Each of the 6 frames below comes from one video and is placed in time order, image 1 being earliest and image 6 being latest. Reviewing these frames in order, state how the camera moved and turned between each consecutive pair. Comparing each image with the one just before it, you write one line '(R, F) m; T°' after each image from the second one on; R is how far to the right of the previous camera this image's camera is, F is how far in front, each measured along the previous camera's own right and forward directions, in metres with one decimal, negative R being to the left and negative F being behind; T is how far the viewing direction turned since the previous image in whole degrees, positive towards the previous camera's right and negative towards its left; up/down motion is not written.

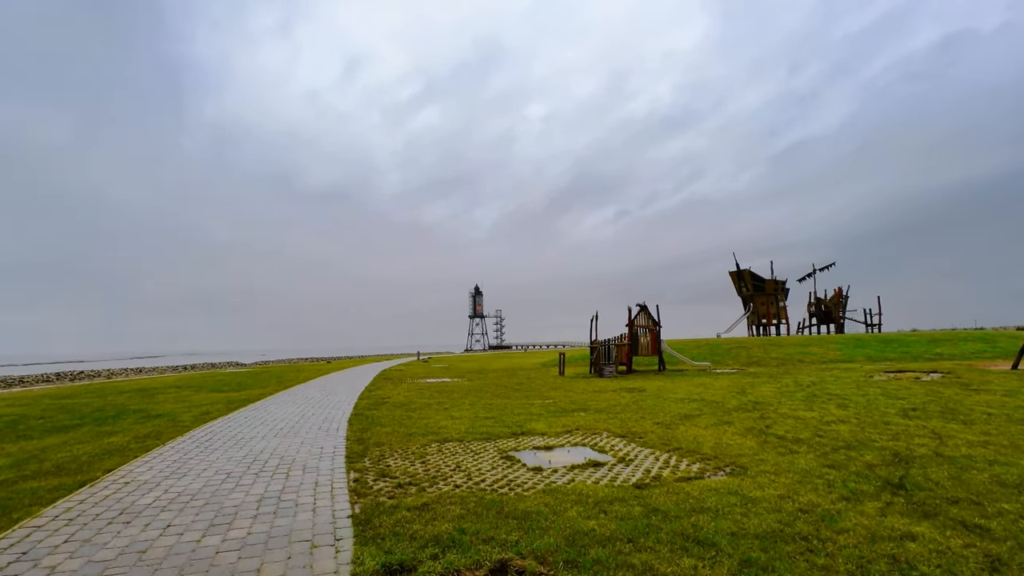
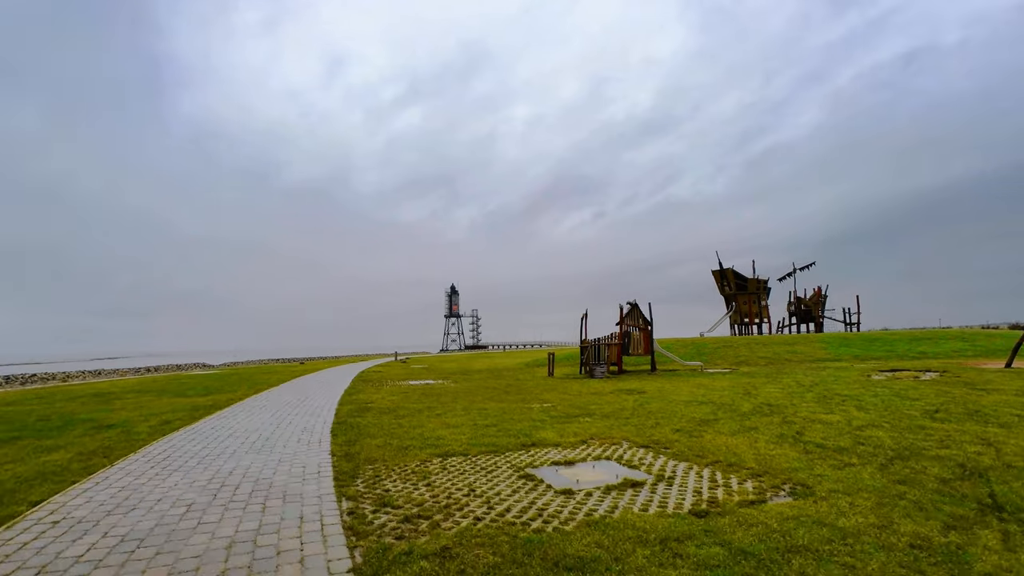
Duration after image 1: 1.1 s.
(-0.6, +1.2) m; +3°
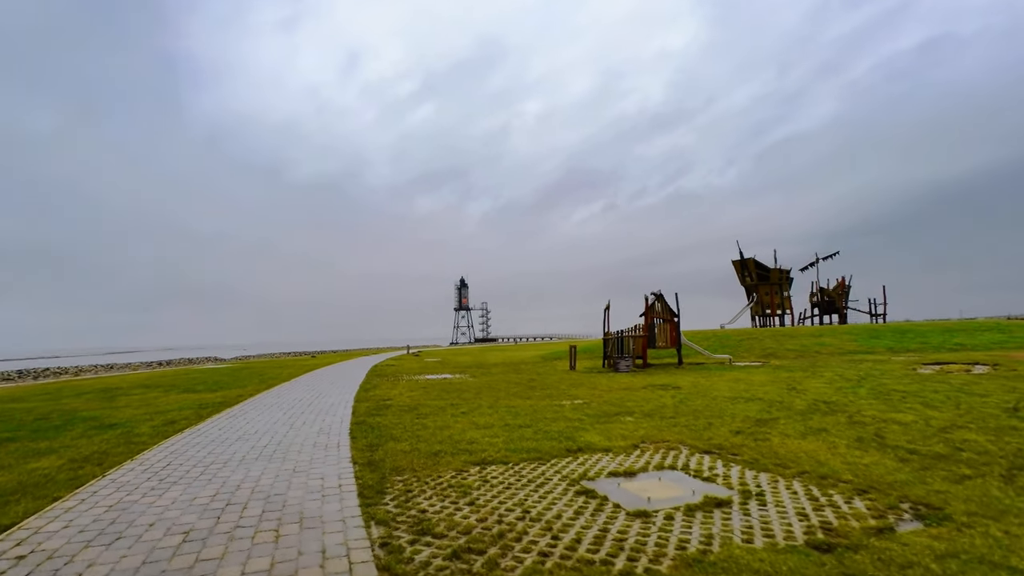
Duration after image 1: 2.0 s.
(-0.5, +1.1) m; -1°
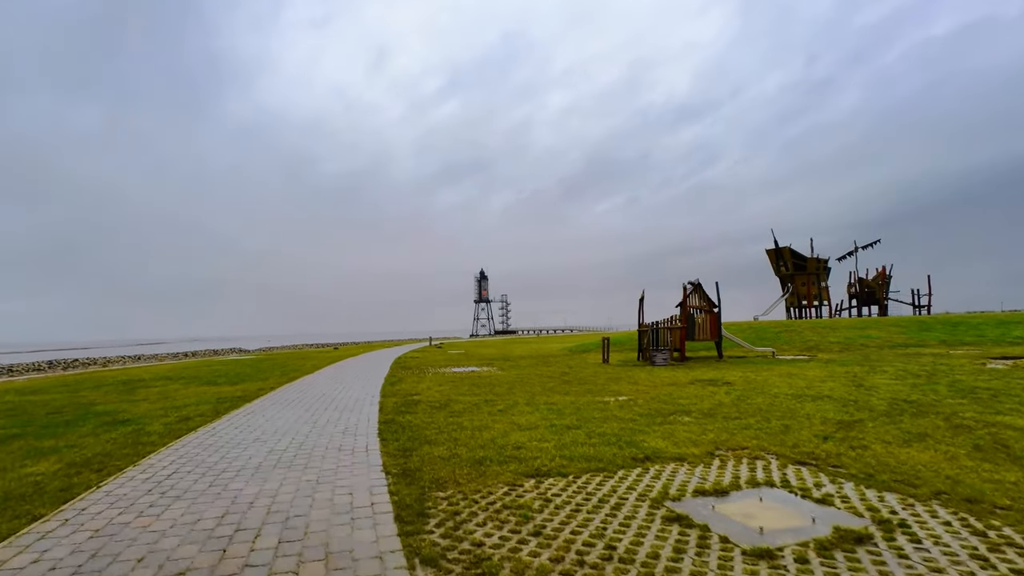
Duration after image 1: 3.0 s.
(-0.5, +1.1) m; -2°
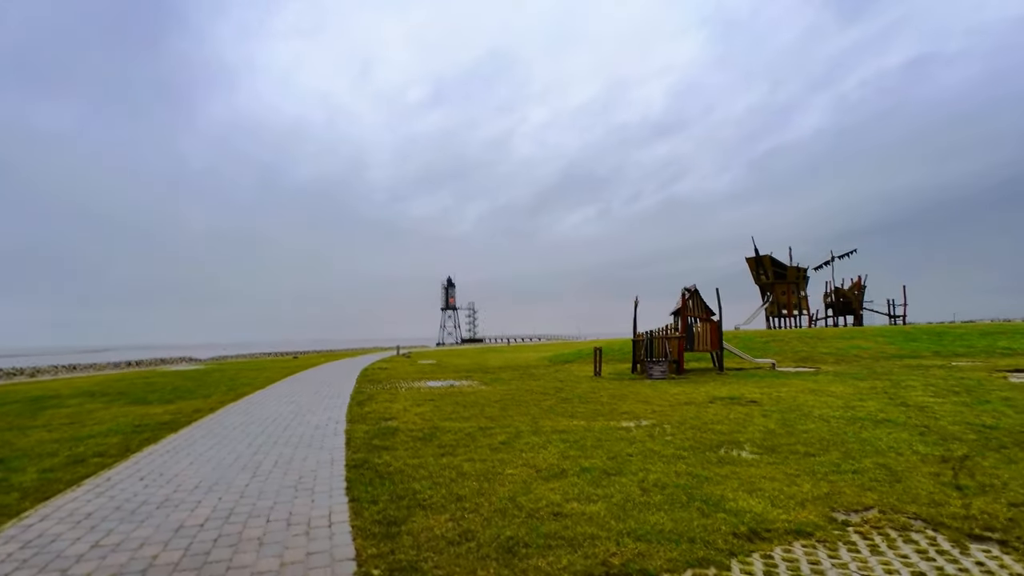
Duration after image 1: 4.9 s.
(-0.7, +2.3) m; +4°
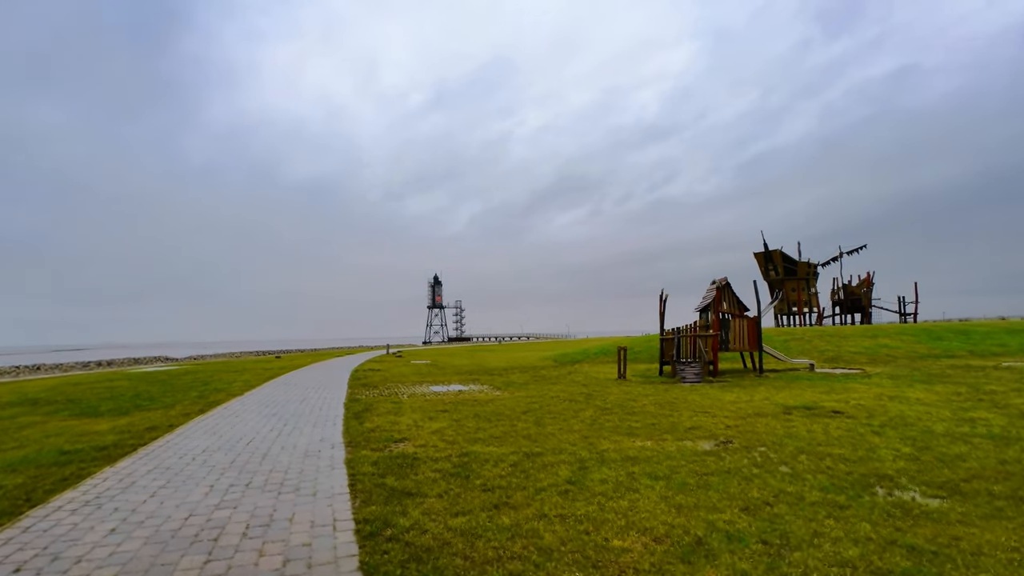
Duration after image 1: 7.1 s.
(-1.0, +2.5) m; +2°
